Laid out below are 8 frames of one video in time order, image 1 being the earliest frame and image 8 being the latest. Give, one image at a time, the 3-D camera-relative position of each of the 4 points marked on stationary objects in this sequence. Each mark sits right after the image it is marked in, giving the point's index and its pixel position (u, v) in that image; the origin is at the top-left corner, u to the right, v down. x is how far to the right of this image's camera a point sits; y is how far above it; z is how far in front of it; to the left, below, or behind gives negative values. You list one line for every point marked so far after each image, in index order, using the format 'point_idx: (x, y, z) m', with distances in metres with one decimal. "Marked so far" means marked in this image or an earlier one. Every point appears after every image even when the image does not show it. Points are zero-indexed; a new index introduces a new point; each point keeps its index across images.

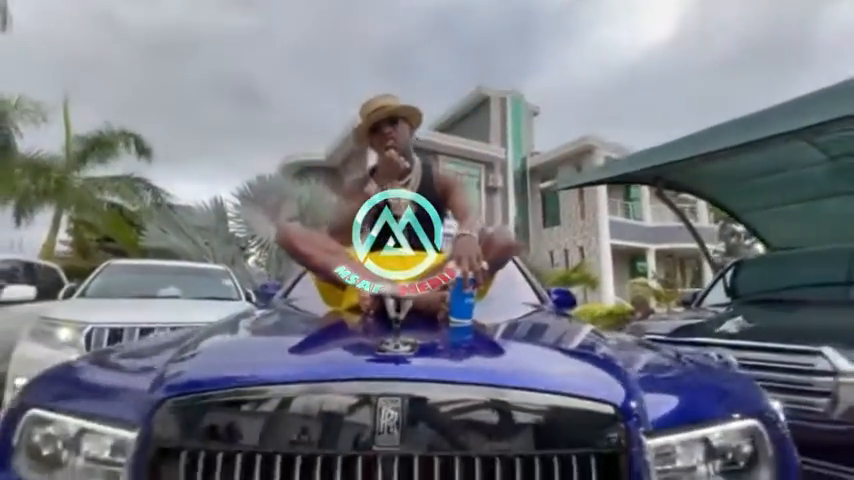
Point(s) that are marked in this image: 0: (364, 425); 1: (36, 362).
0: (-0.2, -0.4, +0.7) m
1: (-3.0, -0.9, +3.1) m
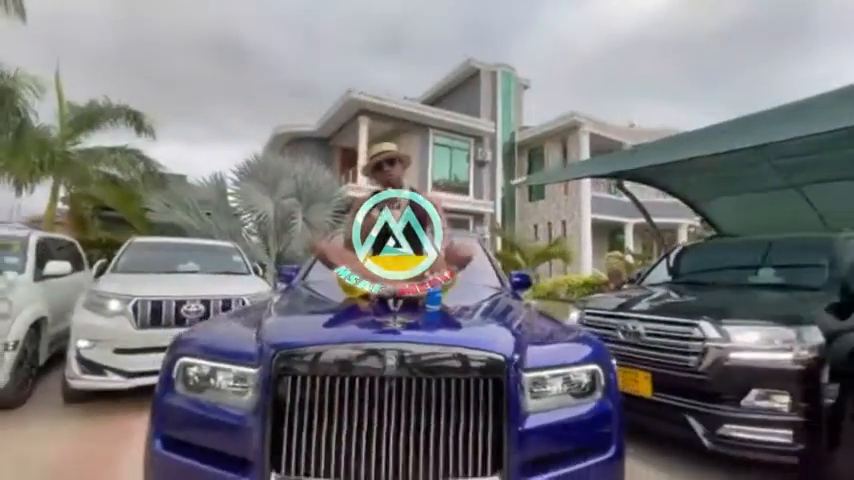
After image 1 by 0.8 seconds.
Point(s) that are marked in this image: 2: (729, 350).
0: (-0.2, -0.5, +1.4) m
1: (-3.1, -0.8, +3.7) m
2: (+2.0, -0.7, +2.6) m
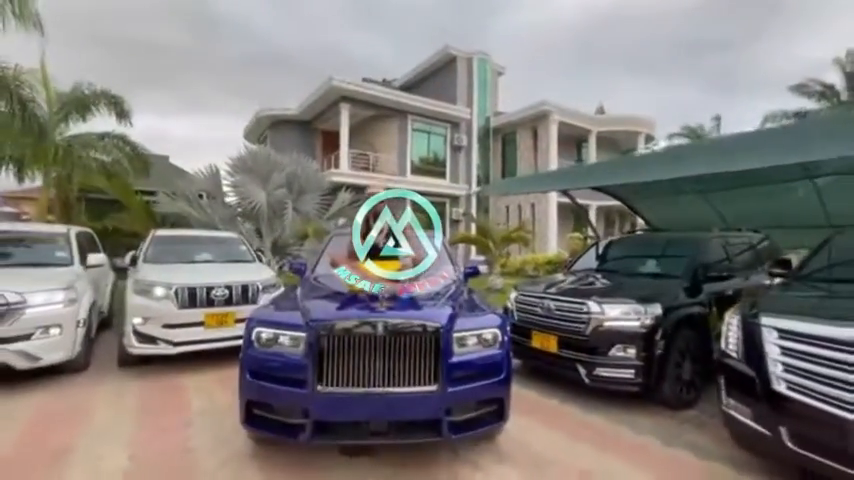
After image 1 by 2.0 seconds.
0: (-0.4, -0.6, +2.6) m
1: (-3.4, -0.8, +4.8) m
2: (+1.7, -0.7, +3.9) m
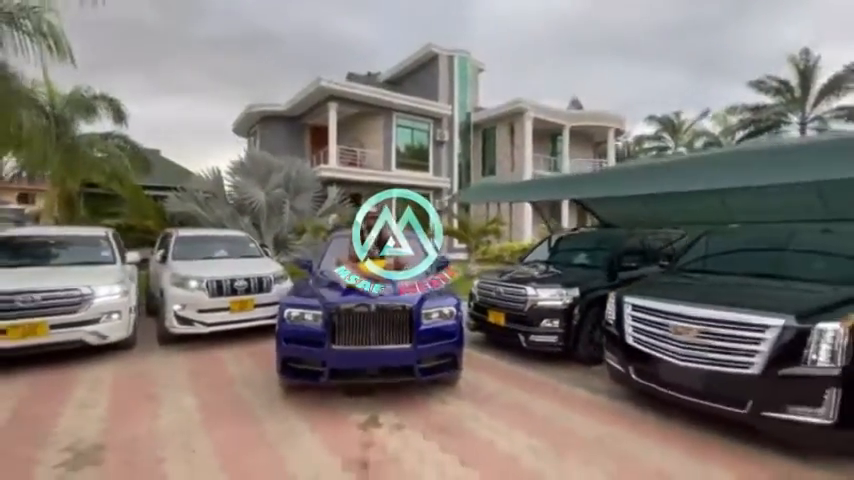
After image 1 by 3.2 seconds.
0: (-0.6, -0.7, +3.9) m
1: (-3.7, -0.8, +6.0) m
2: (+1.5, -0.8, +5.3) m
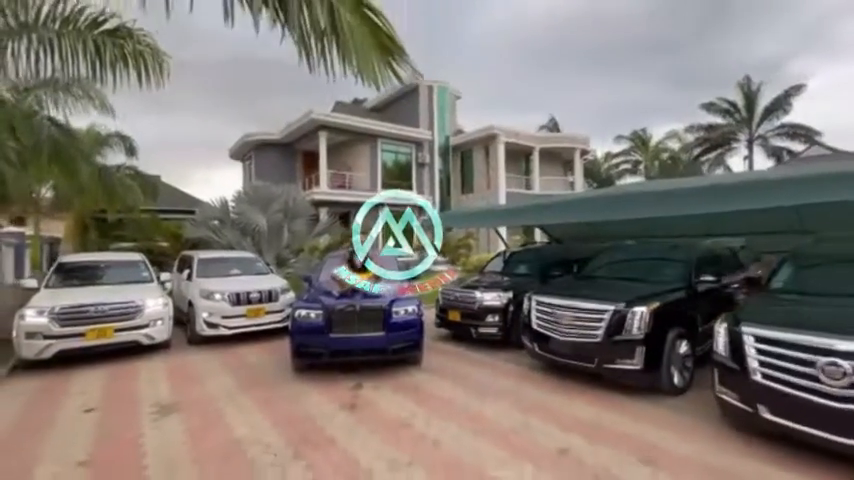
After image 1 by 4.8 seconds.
0: (-1.1, -1.0, +5.7) m
1: (-4.2, -1.3, +7.6) m
2: (+1.0, -1.1, +7.0) m
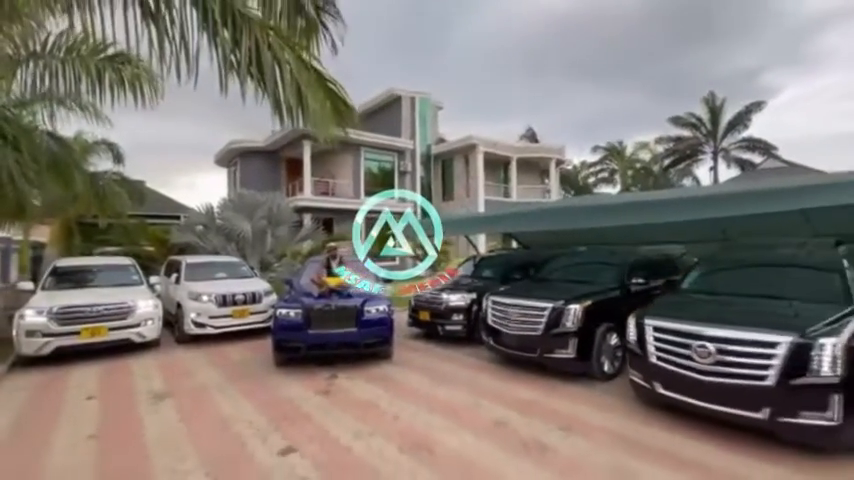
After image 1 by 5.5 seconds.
0: (-1.6, -1.1, +6.3) m
1: (-4.7, -1.4, +8.2) m
2: (+0.4, -1.2, +7.8) m
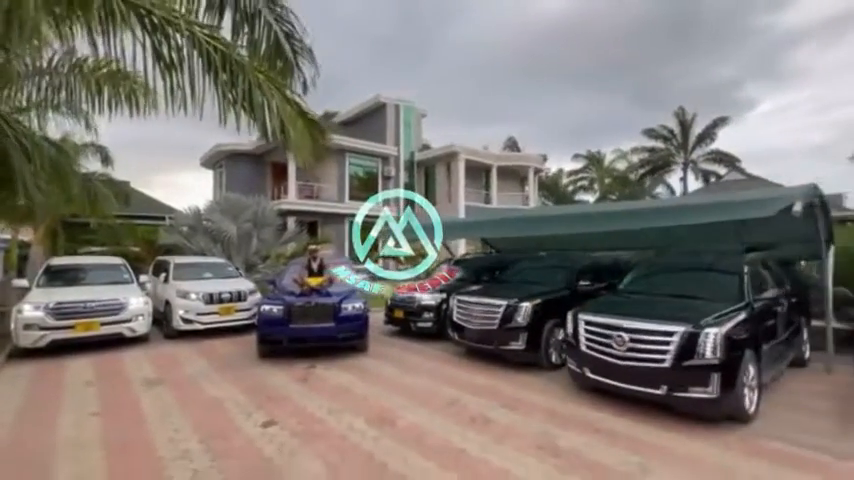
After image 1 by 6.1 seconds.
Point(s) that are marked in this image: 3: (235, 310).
0: (-2.1, -1.2, +7.0) m
1: (-5.3, -1.4, +8.7) m
2: (-0.1, -1.3, +8.5) m
3: (-4.4, -1.6, +9.1) m
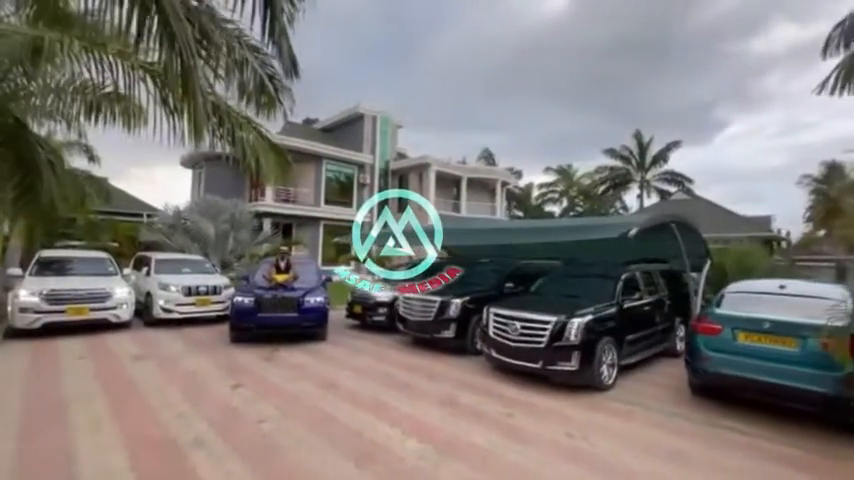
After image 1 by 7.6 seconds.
0: (-3.1, -1.2, +8.2) m
1: (-6.4, -1.4, +9.8) m
2: (-1.3, -1.4, +9.8) m
3: (-5.6, -1.6, +10.2) m
